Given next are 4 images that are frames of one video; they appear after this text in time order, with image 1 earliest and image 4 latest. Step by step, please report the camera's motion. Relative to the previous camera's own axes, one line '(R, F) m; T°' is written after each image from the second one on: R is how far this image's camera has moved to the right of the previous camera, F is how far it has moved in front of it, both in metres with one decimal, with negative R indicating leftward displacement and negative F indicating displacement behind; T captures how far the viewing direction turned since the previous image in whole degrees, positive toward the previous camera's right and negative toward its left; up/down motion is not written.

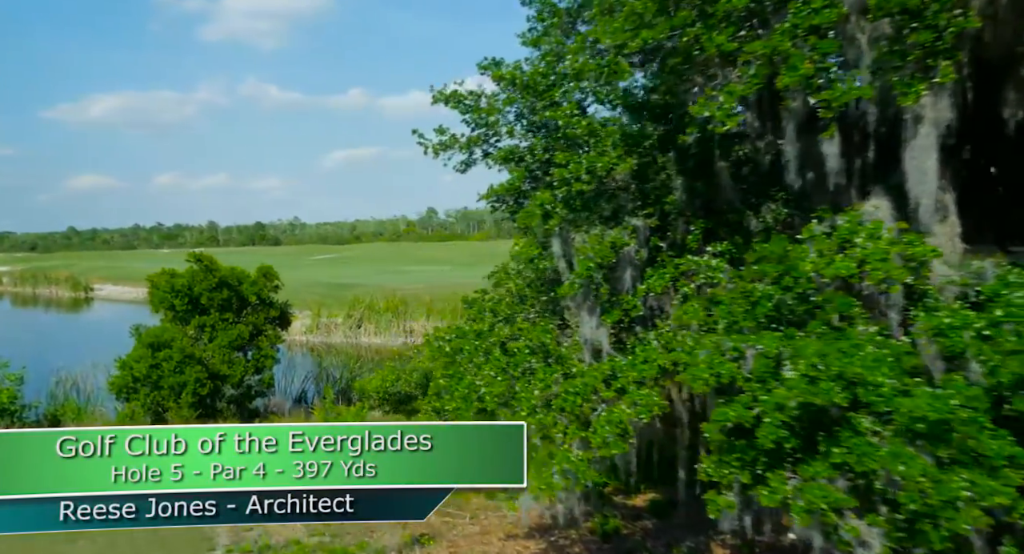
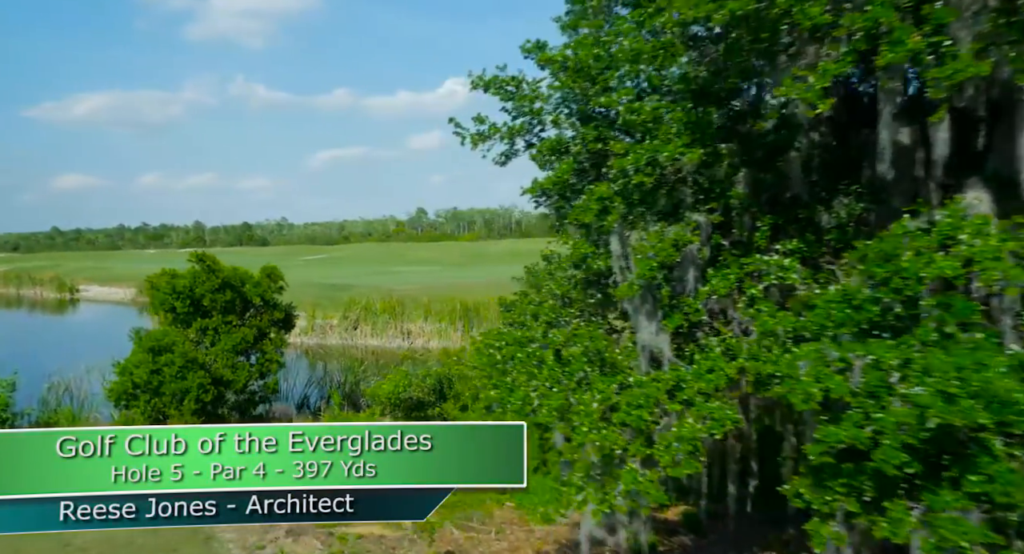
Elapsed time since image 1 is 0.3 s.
(-0.3, +0.3) m; +1°
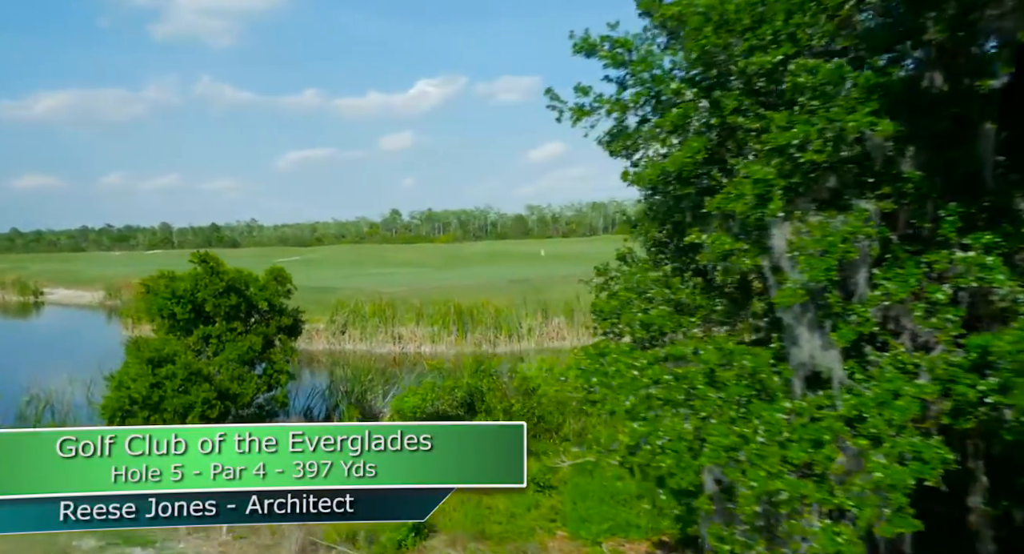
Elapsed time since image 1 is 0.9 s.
(-0.6, +0.7) m; +2°
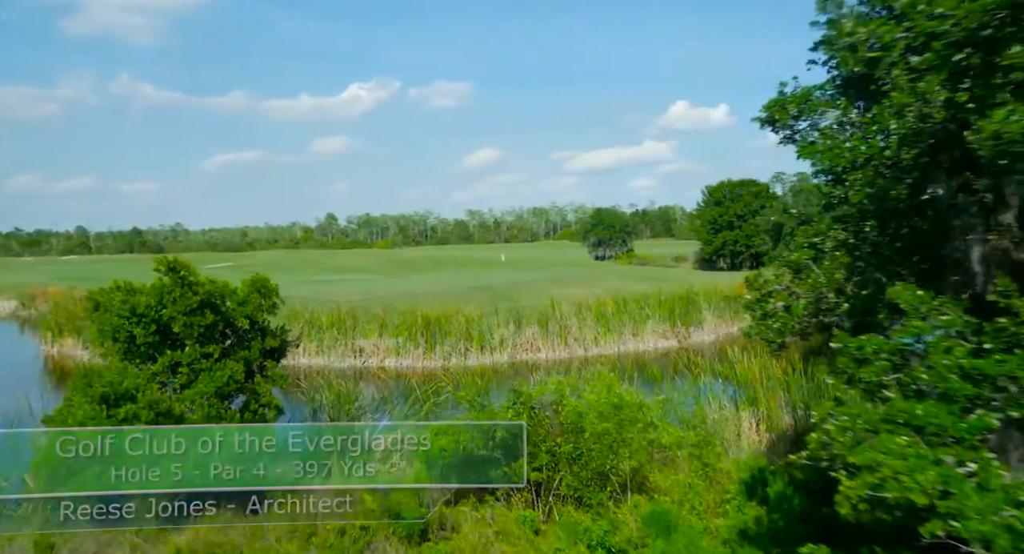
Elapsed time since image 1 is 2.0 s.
(-0.9, +1.4) m; +5°
